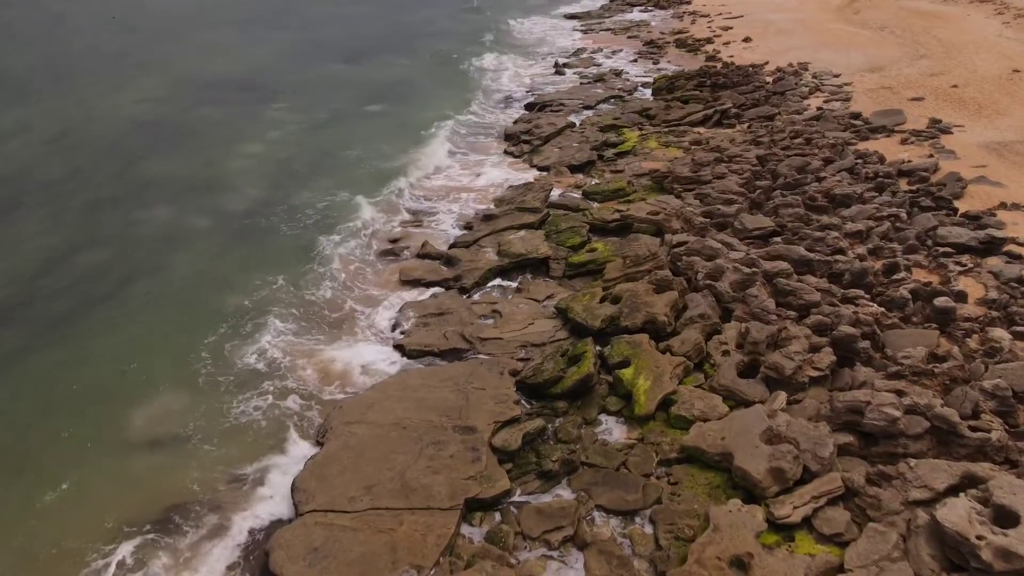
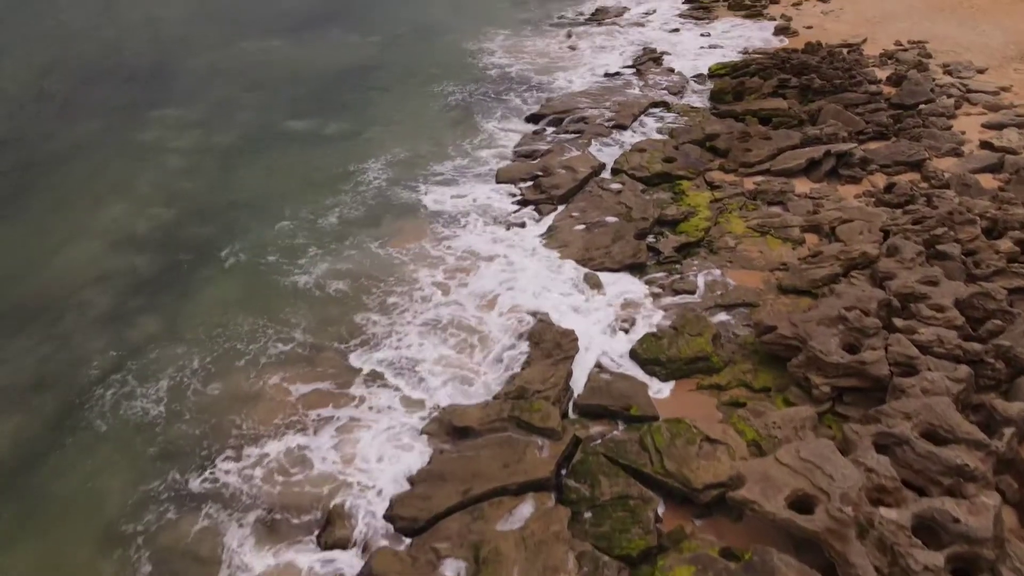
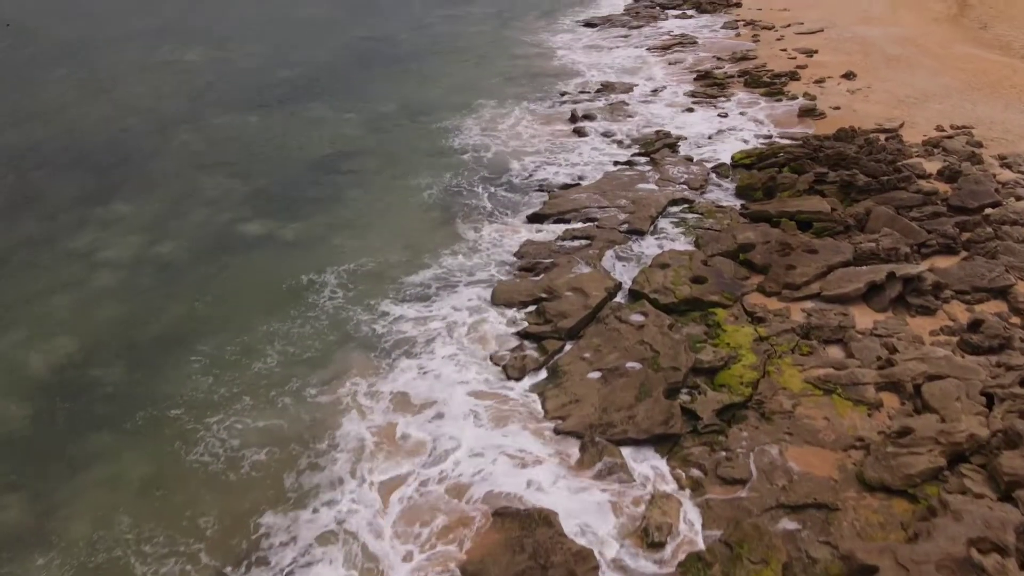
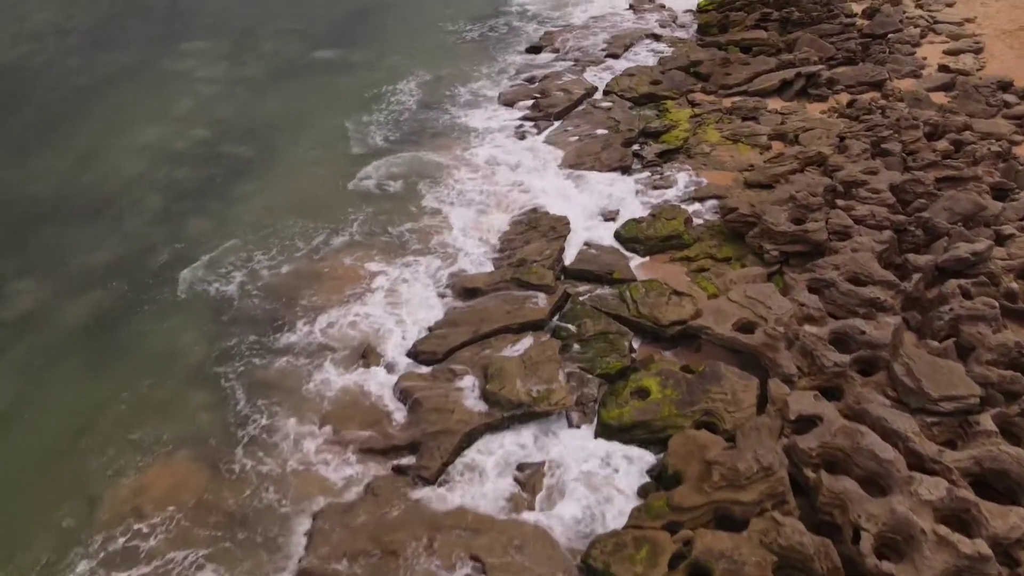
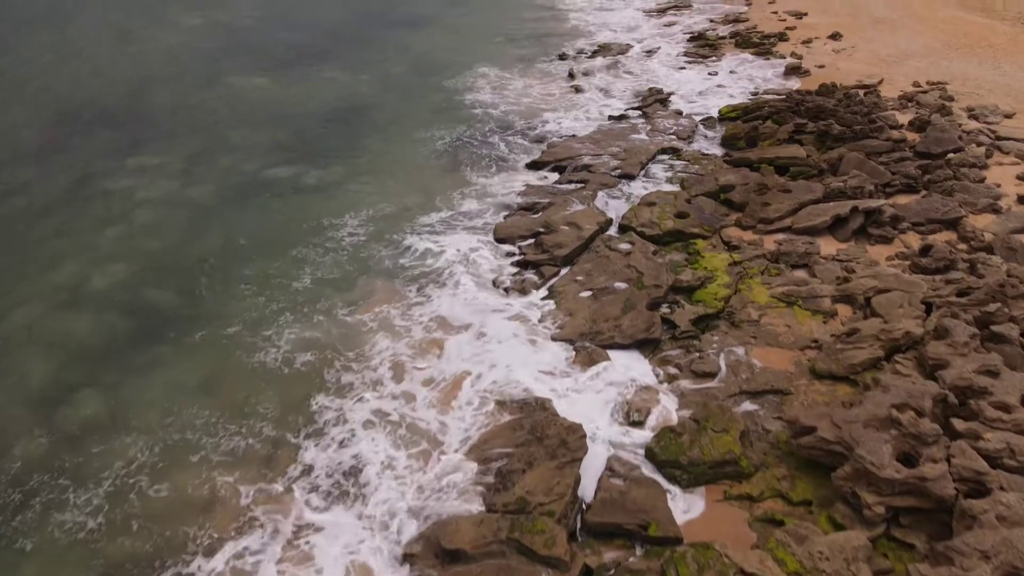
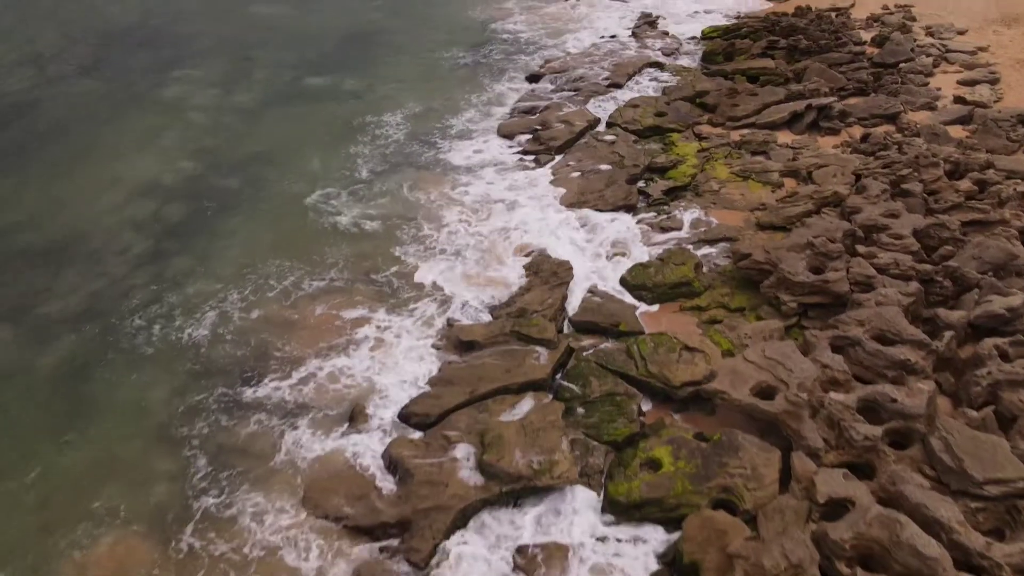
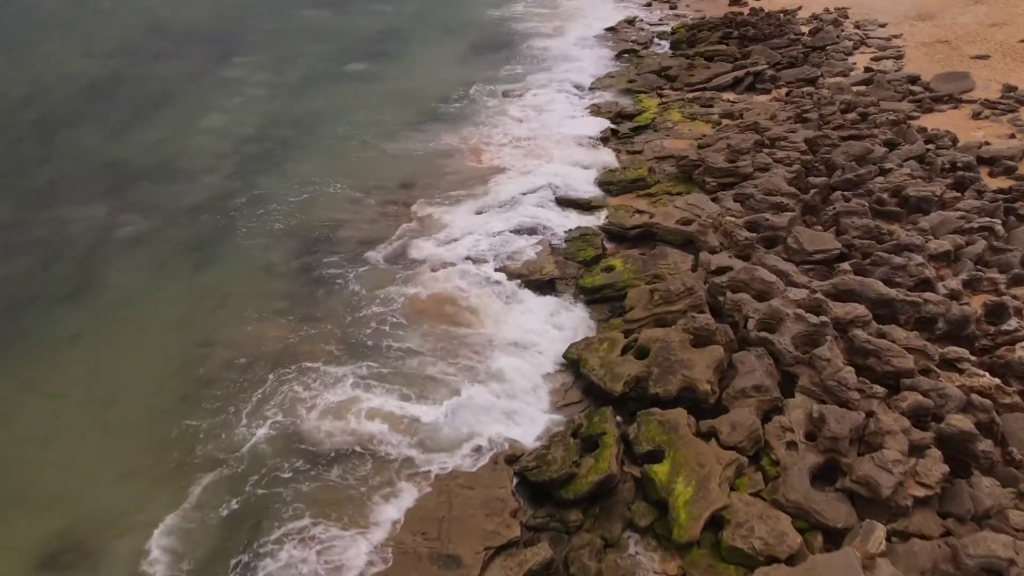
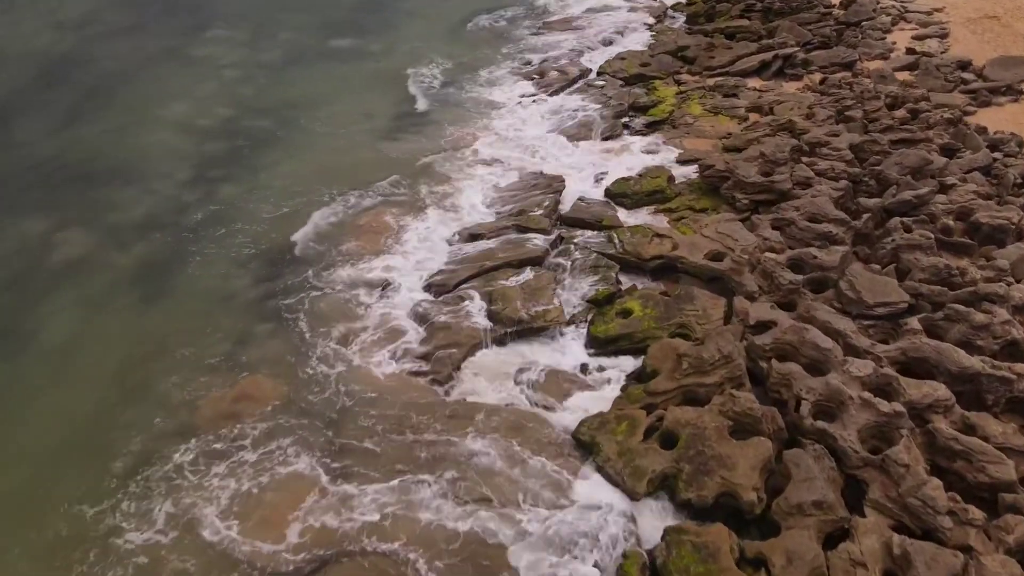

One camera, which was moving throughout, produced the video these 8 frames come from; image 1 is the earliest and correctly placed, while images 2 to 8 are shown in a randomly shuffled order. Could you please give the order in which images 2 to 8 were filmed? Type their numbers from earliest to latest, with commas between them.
7, 8, 4, 6, 2, 5, 3
